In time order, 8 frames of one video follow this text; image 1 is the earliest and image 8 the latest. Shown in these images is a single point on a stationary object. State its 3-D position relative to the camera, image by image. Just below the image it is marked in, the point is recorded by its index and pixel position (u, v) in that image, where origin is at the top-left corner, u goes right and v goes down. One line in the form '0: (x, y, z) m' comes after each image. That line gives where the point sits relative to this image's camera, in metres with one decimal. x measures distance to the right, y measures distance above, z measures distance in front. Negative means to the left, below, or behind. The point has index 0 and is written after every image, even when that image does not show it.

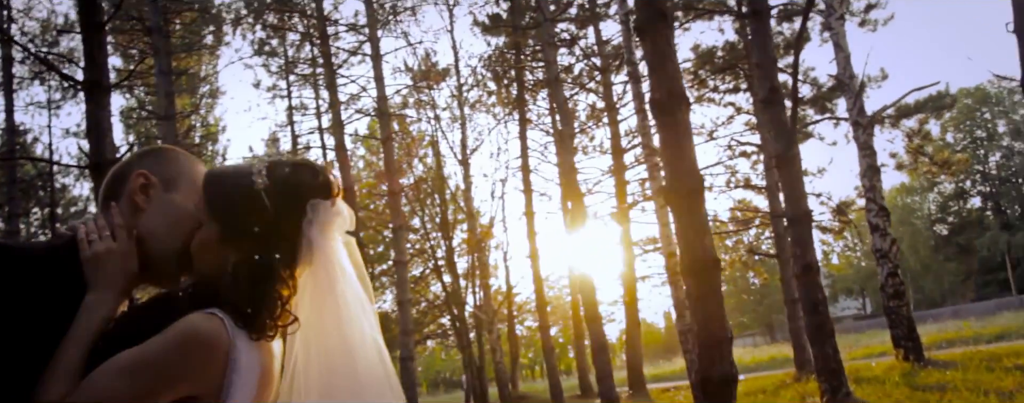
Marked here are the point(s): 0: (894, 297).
0: (+7.0, -1.8, +18.7) m
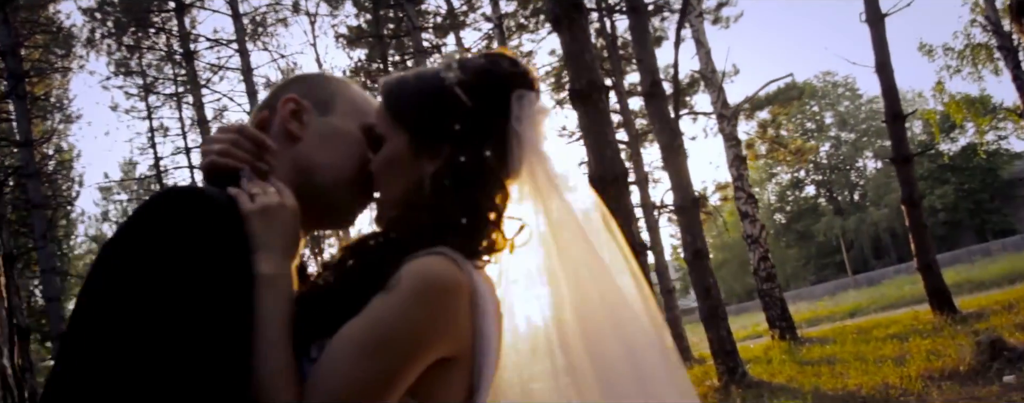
0: (+5.0, -1.5, +19.6) m
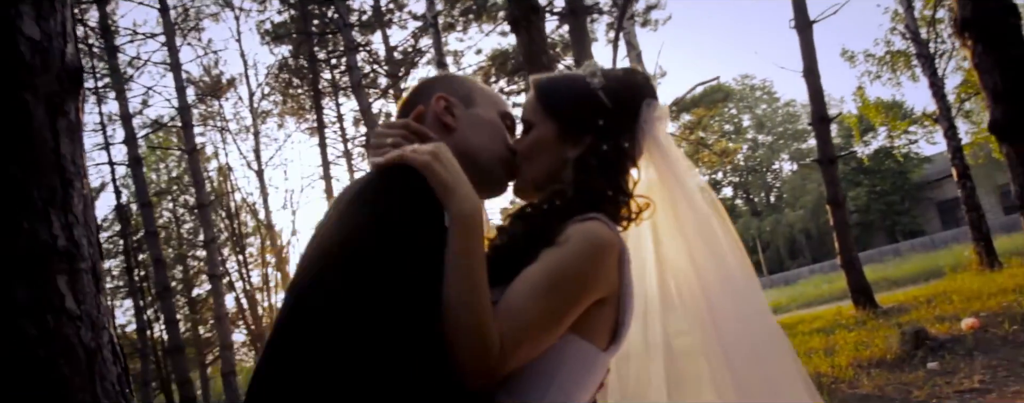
0: (+3.8, -1.5, +20.2) m
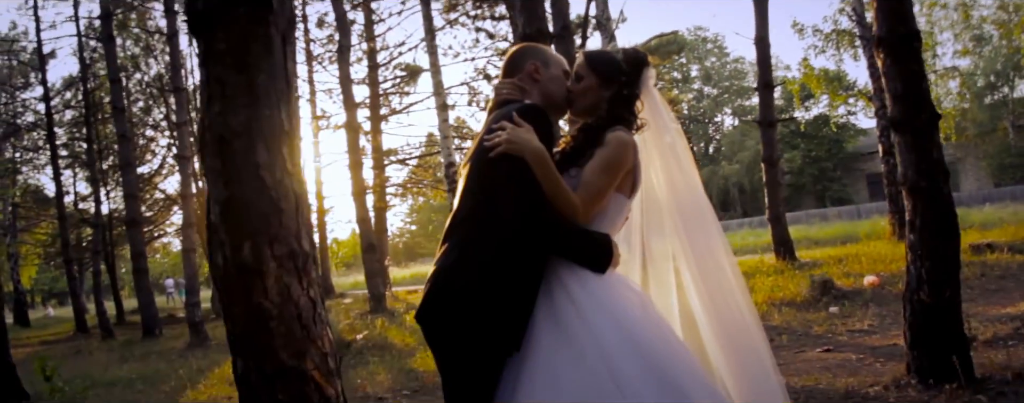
0: (+2.8, -0.3, +21.8) m
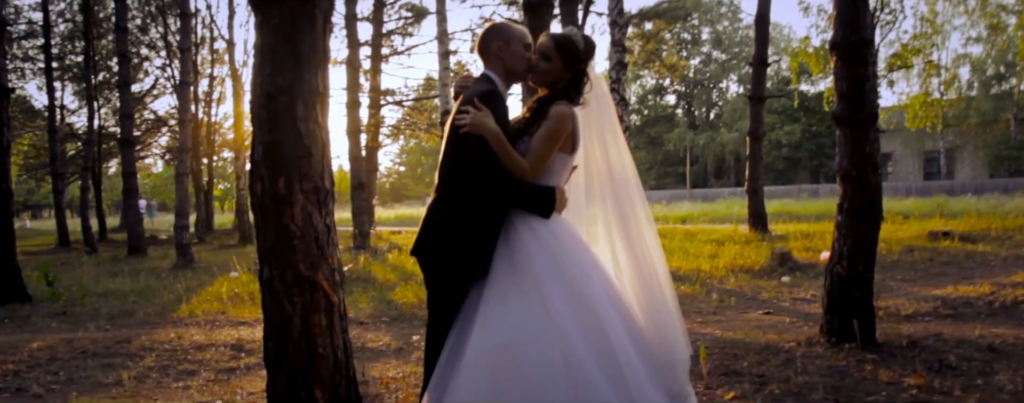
0: (+2.6, +0.6, +22.7) m
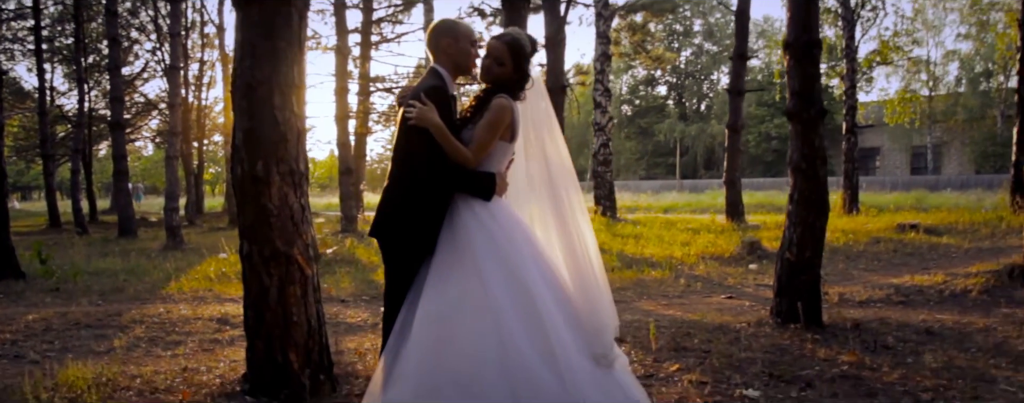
0: (+2.3, +0.8, +23.2) m
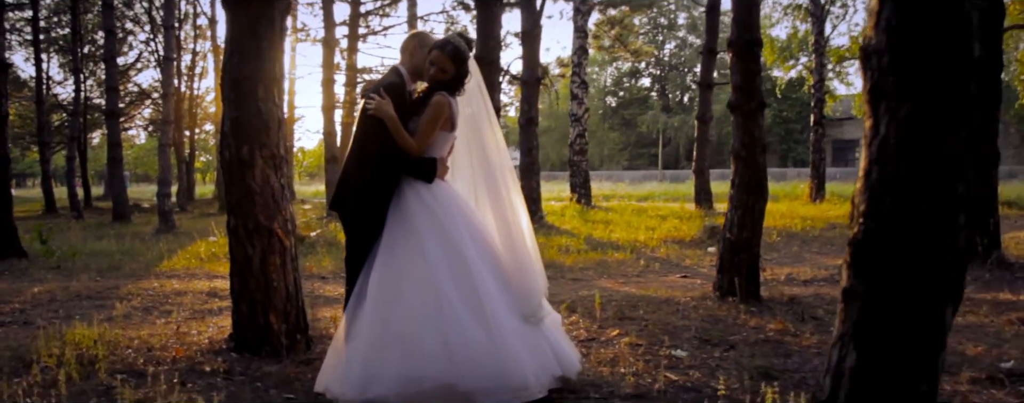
0: (+1.8, +1.1, +23.8) m
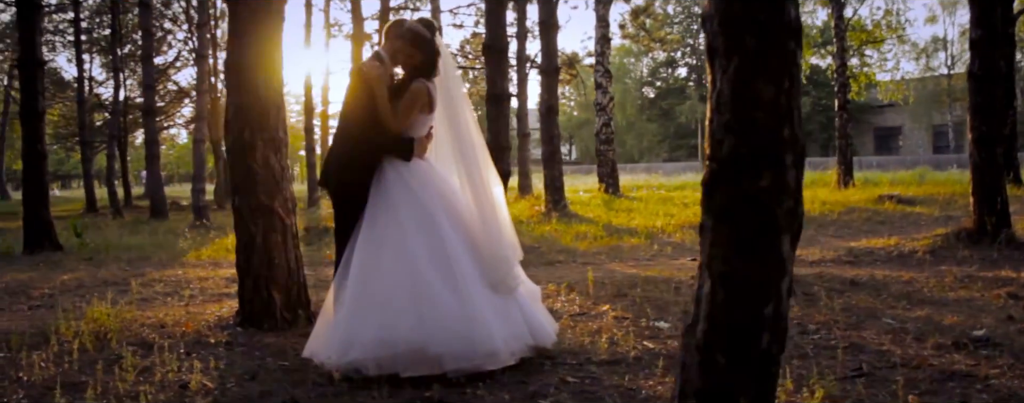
0: (+2.5, +1.3, +24.1) m
